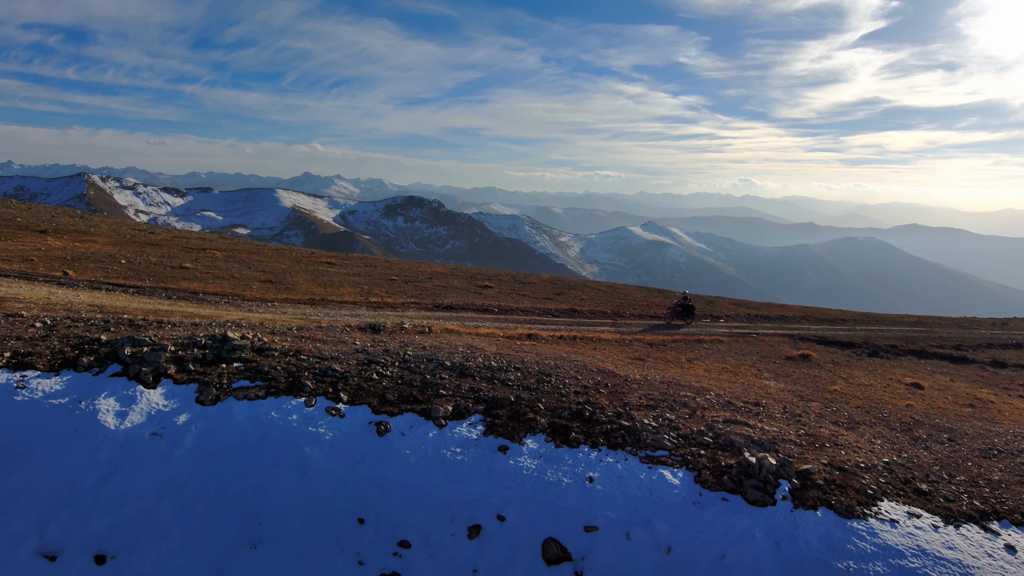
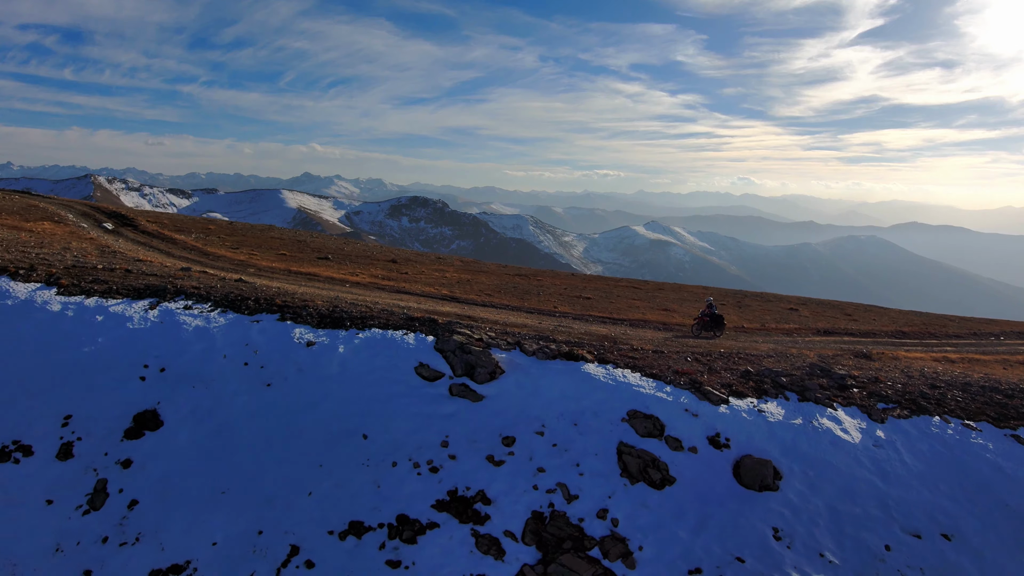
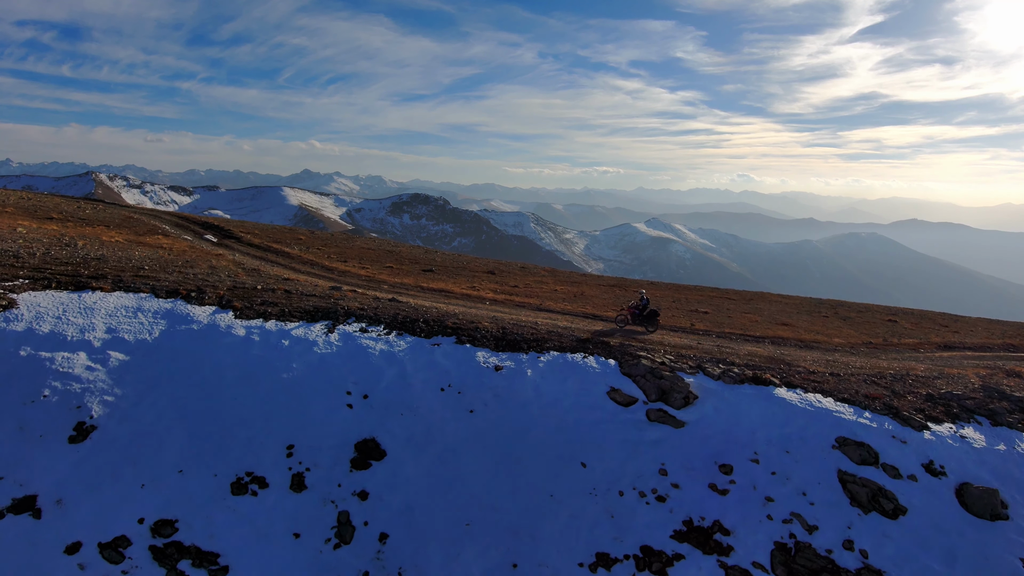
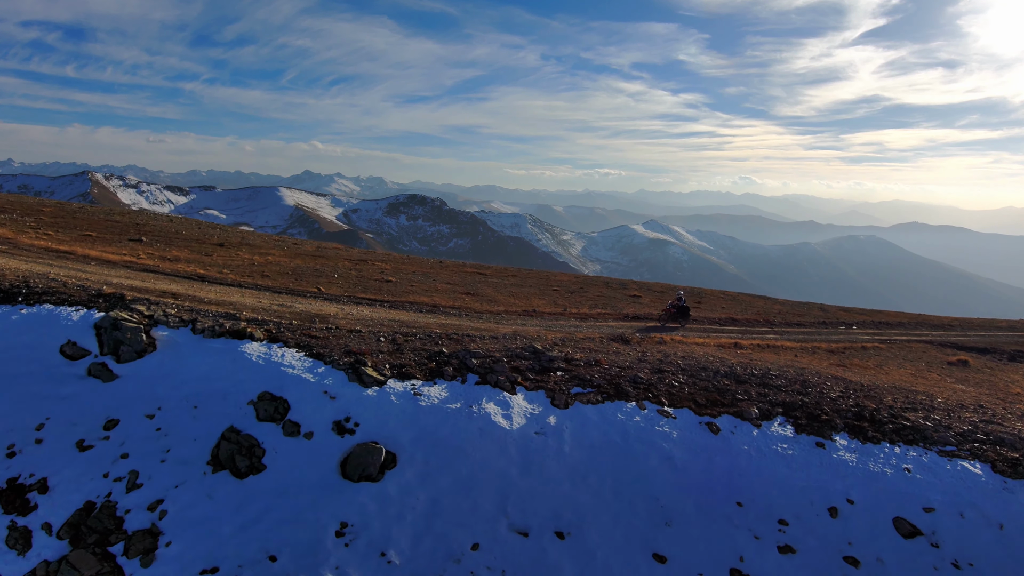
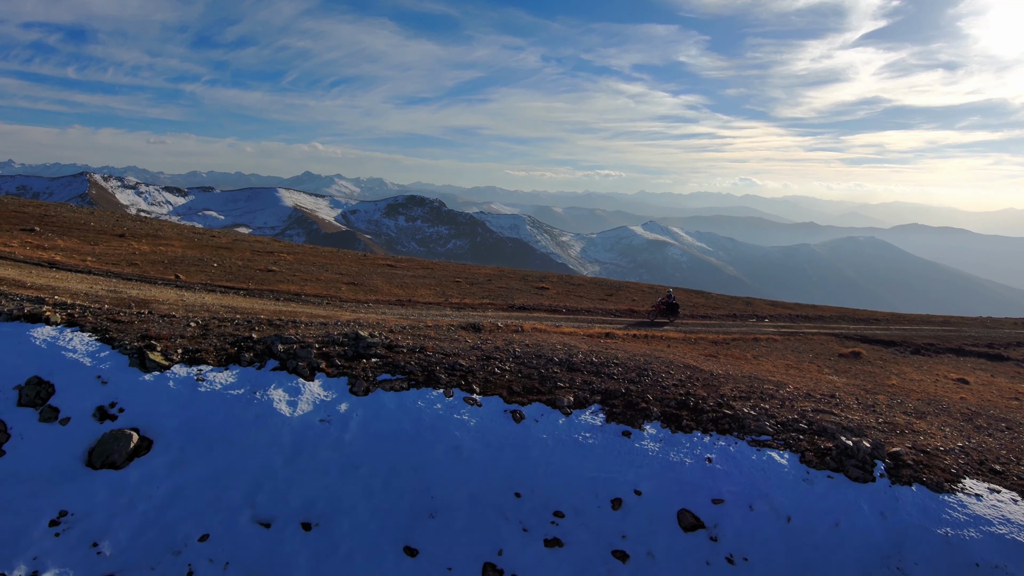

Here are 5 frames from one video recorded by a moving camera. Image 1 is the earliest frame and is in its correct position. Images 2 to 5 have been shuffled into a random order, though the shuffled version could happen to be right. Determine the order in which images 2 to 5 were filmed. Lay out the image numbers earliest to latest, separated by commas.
5, 4, 2, 3
